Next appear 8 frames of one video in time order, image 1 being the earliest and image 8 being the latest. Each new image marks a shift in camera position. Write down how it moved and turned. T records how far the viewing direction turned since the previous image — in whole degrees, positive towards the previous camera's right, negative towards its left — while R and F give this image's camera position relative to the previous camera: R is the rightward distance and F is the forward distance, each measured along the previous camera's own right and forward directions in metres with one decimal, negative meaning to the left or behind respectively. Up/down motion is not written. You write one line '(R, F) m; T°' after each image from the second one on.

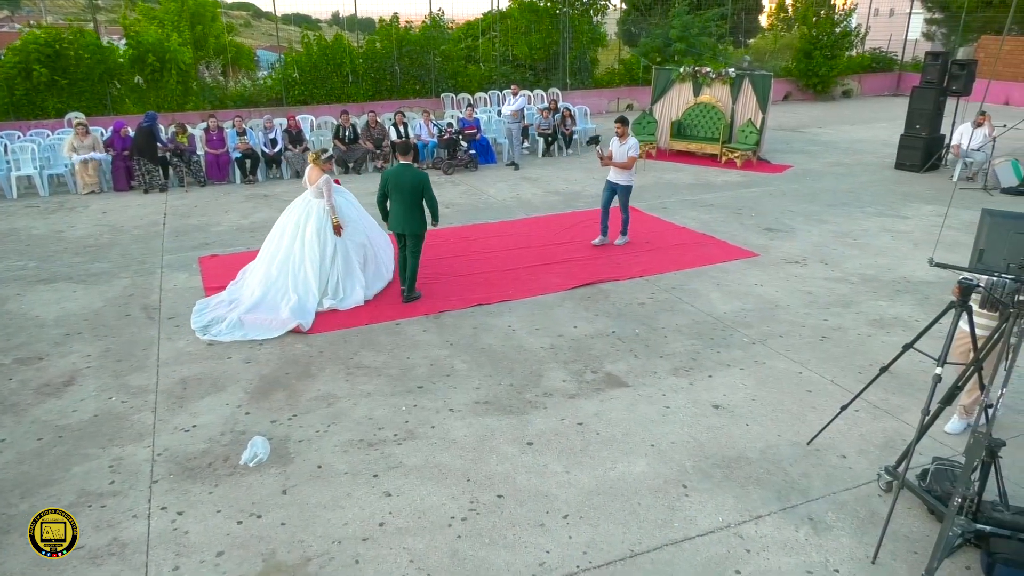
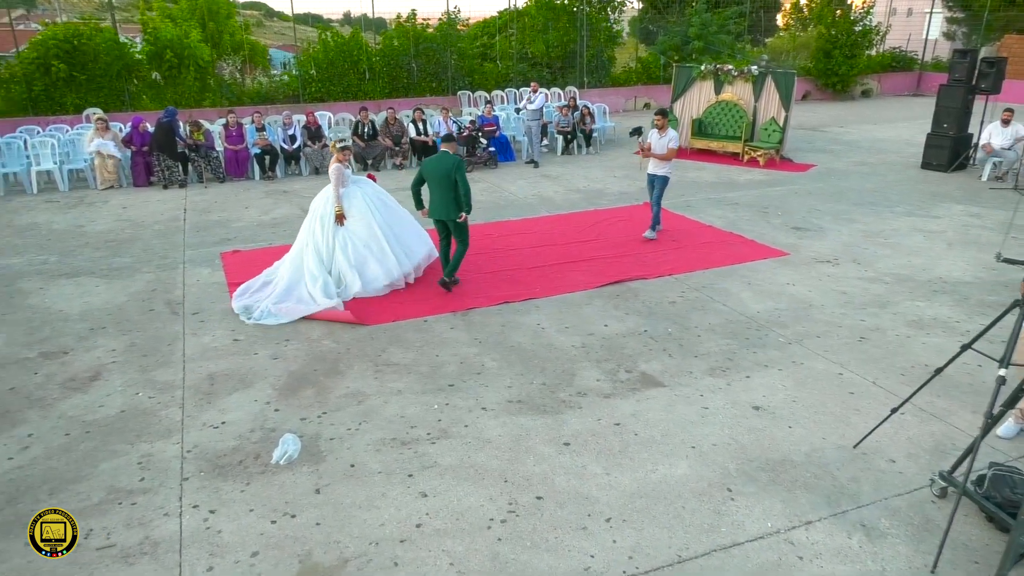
(-0.2, +0.1) m; -1°
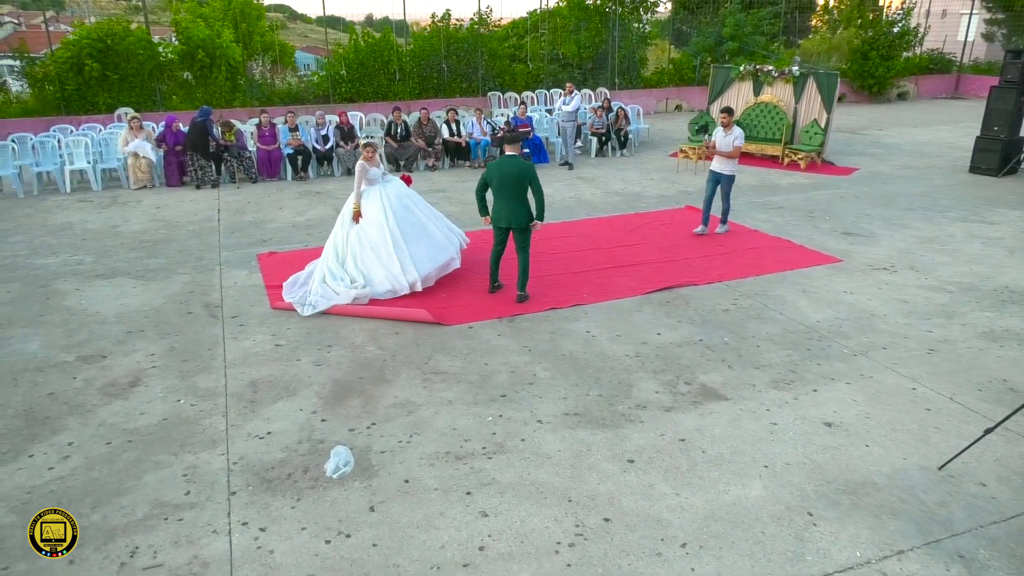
(-0.2, +0.2) m; -1°
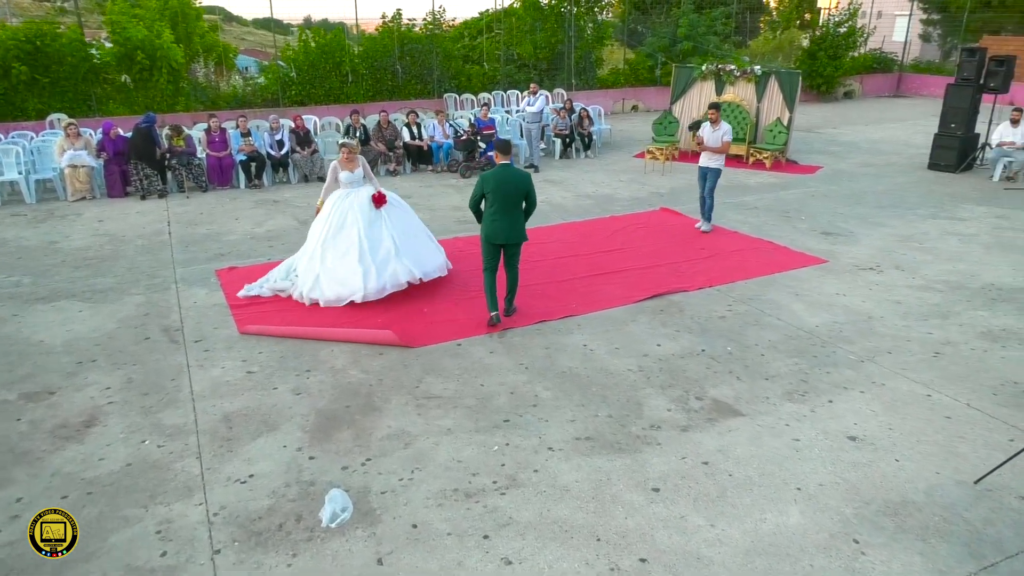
(-0.3, +0.4) m; +4°
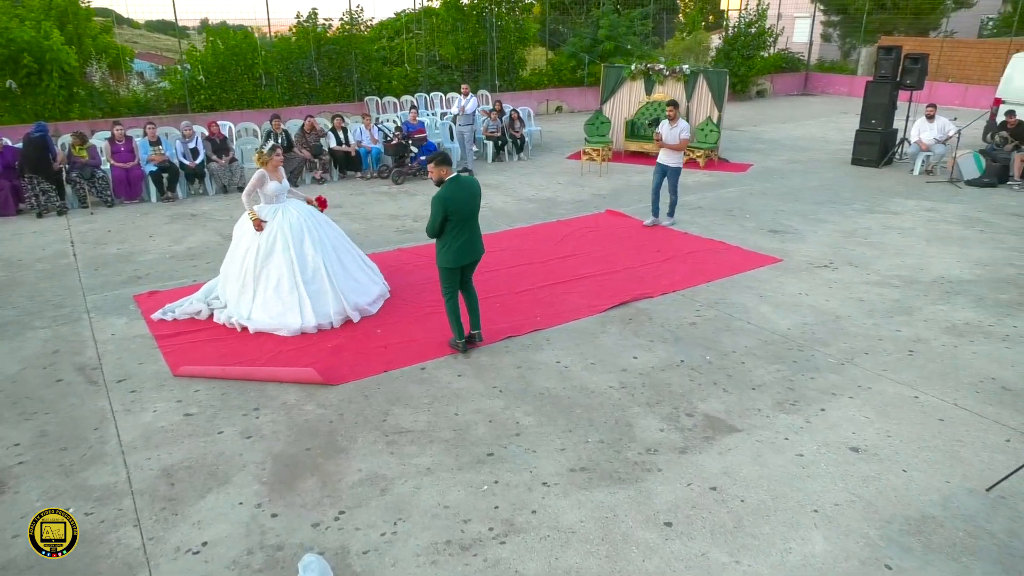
(-0.3, +0.4) m; +7°
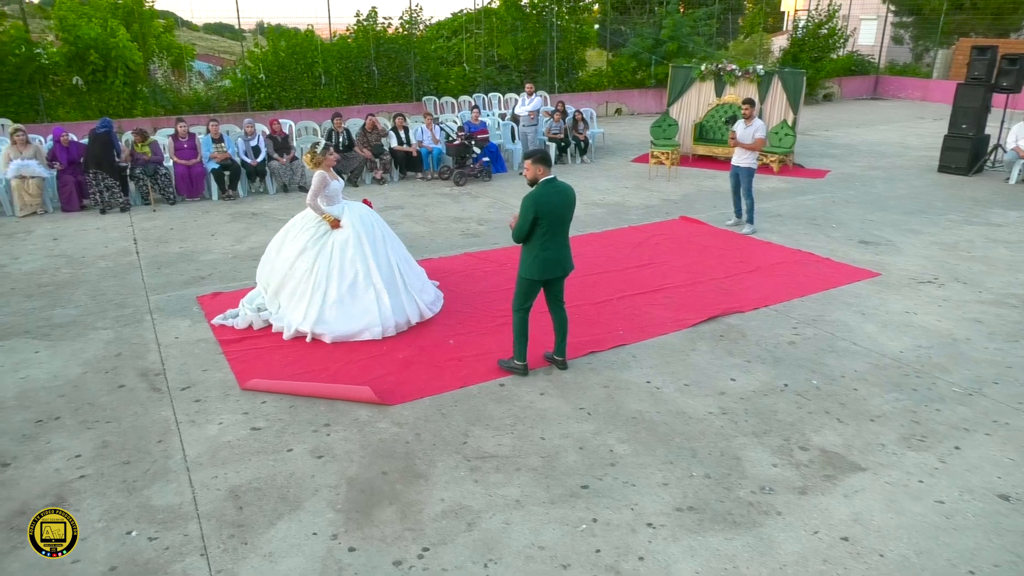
(-0.3, +0.4) m; -3°
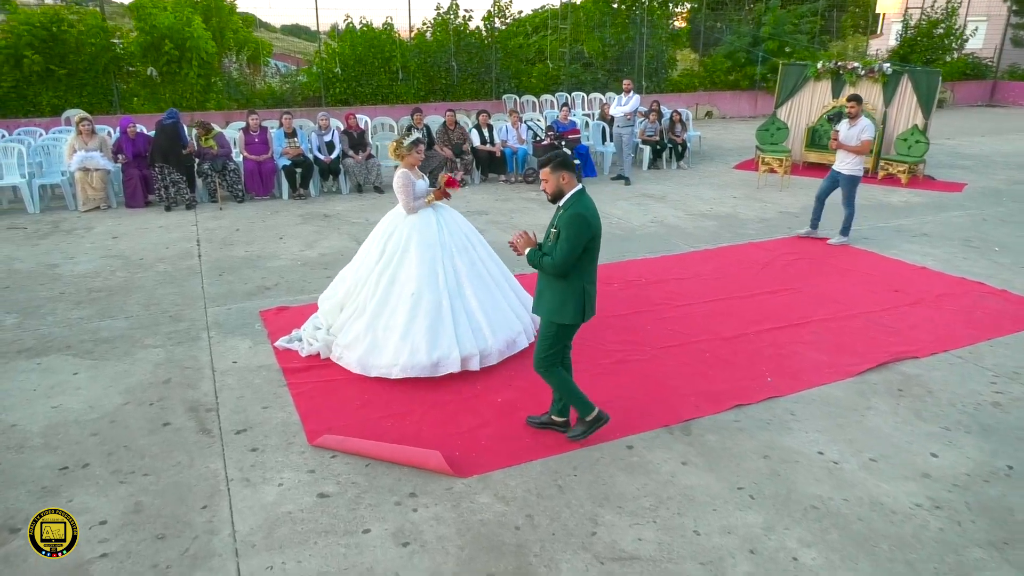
(-0.4, +0.9) m; -5°
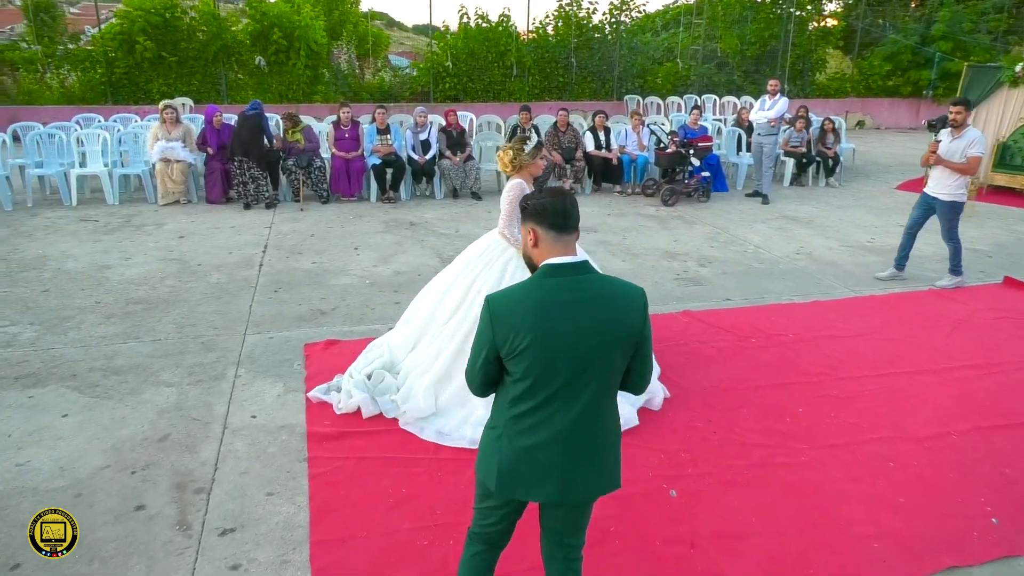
(0.0, +1.1) m; -9°
